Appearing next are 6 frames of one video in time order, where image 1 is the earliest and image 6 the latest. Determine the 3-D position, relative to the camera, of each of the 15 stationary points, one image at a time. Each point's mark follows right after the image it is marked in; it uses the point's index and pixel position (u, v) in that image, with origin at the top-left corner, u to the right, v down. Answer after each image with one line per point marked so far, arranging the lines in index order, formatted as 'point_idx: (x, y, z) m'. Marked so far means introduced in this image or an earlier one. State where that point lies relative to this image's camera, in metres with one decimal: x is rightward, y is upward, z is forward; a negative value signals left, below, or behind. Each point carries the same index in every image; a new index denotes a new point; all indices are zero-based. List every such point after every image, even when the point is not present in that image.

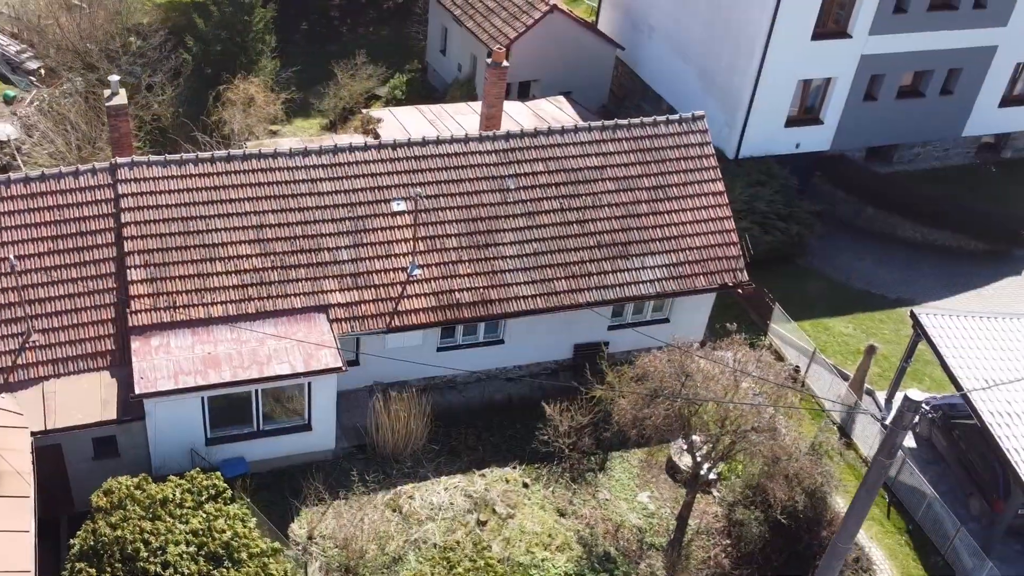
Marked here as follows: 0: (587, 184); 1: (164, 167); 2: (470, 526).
0: (+1.4, +2.0, +19.3) m
1: (-6.0, +2.0, +16.7) m
2: (-0.7, -4.0, +16.6) m
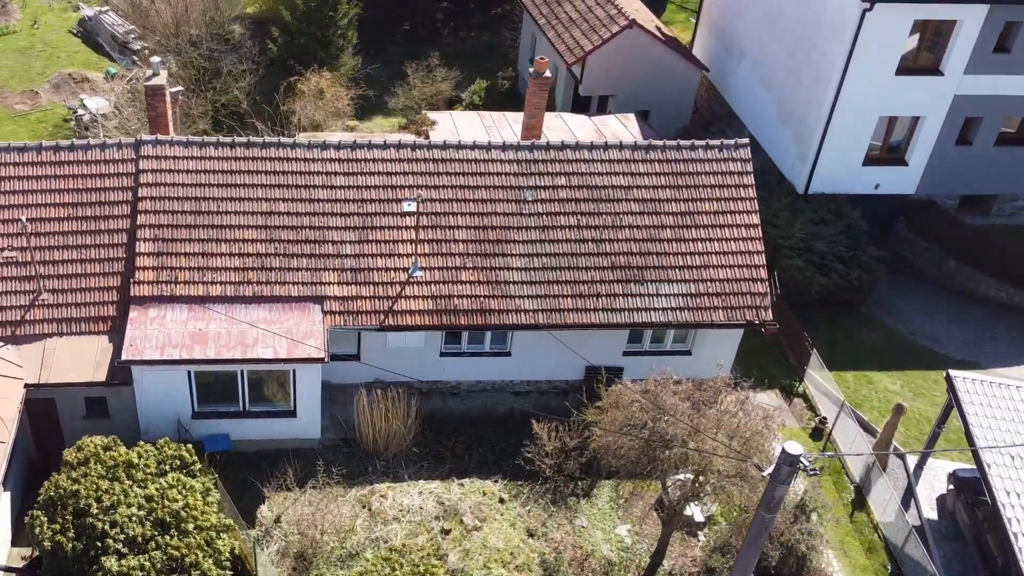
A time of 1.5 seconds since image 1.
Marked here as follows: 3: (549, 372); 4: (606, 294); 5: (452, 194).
0: (+1.8, +1.6, +18.9) m
1: (-5.8, +2.5, +17.5) m
2: (-1.3, -4.1, +16.5) m
3: (+0.7, -1.7, +19.7) m
4: (+1.7, -0.1, +18.3) m
5: (-1.1, +1.7, +18.3) m
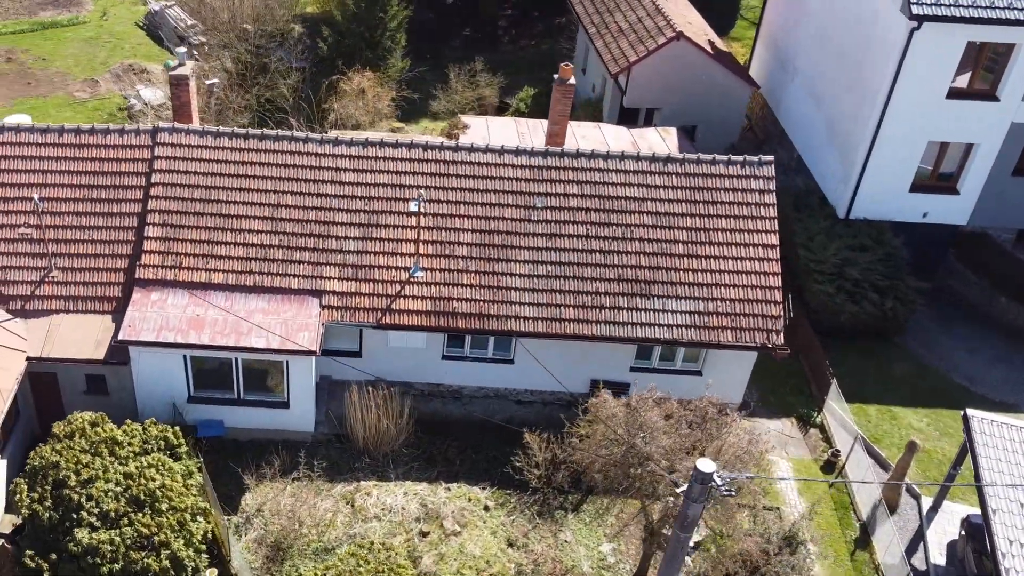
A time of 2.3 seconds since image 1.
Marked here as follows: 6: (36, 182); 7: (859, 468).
0: (+2.0, +1.4, +18.5) m
1: (-5.7, +2.7, +17.8) m
2: (-1.7, -4.1, +16.4) m
3: (+0.8, -1.9, +19.4) m
4: (+1.8, -0.3, +18.0) m
5: (-1.0, +1.7, +18.2) m
6: (-8.3, +1.9, +17.3) m
7: (+6.5, -3.4, +18.5) m
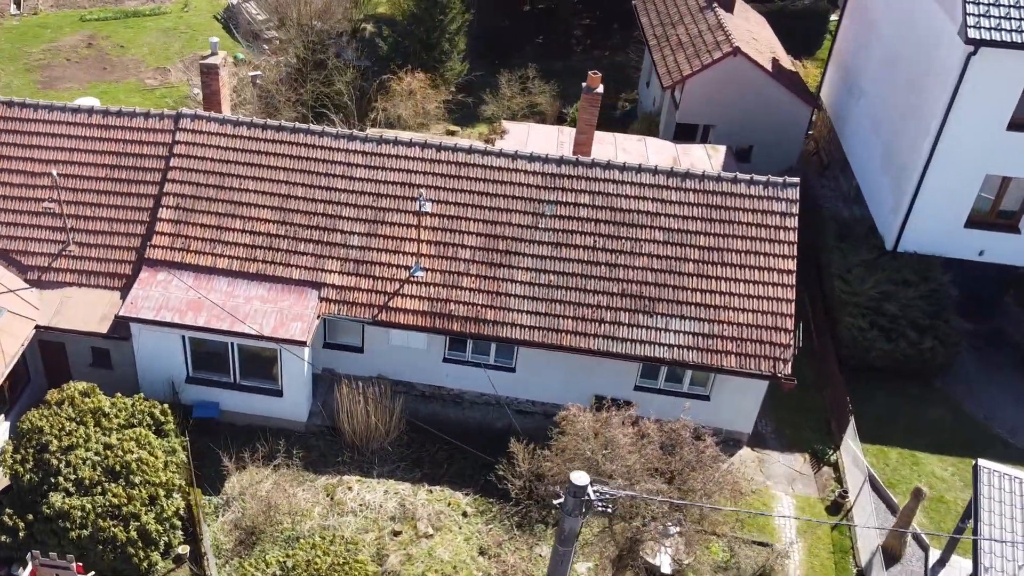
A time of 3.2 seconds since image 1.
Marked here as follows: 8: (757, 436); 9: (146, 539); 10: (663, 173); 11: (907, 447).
0: (+2.2, +1.1, +18.1) m
1: (-5.4, +3.0, +18.3) m
2: (-2.2, -4.0, +16.4) m
3: (+0.8, -2.1, +19.1) m
4: (+1.7, -0.6, +17.6) m
5: (-0.8, +1.6, +18.1) m
6: (-8.2, +2.4, +18.0) m
7: (+6.2, -4.0, +17.5) m
8: (+4.9, -3.0, +19.8) m
9: (-5.6, -3.9, +15.2) m
10: (+2.8, +2.1, +18.6) m
11: (+7.8, -3.2, +19.6) m
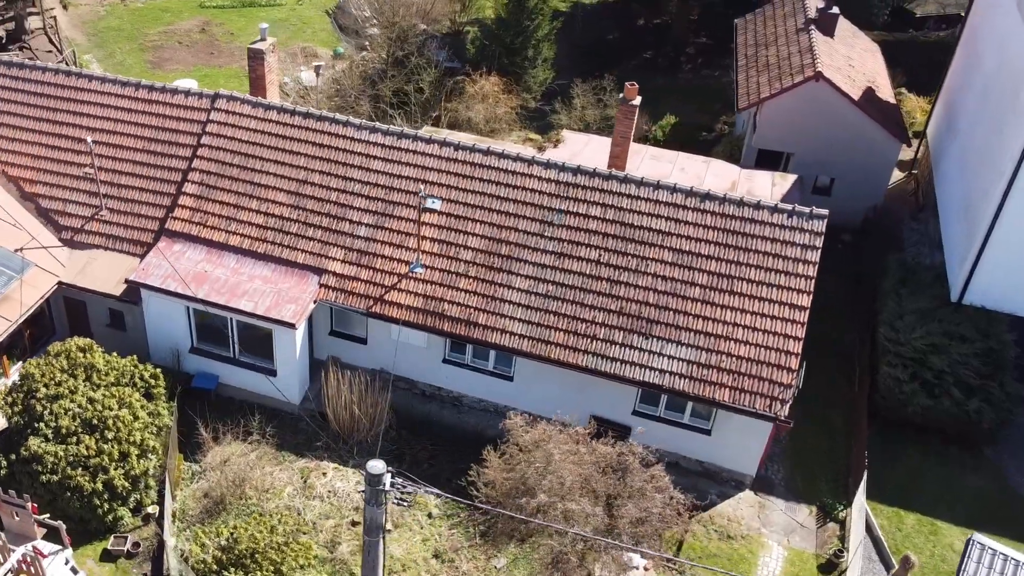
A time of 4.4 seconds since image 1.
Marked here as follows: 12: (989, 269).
0: (+2.3, +0.7, +17.5) m
1: (-5.0, +3.4, +18.9) m
2: (-2.8, -3.9, +16.5) m
3: (+0.7, -2.3, +18.6) m
4: (+1.5, -0.9, +17.0) m
5: (-0.6, +1.6, +18.0) m
6: (-7.8, +3.1, +19.1) m
7: (+5.6, -4.7, +16.1) m
8: (+4.7, -3.6, +18.6) m
9: (-6.4, -3.3, +15.8) m
10: (+3.1, +1.7, +17.8) m
11: (+7.6, -4.1, +17.9) m
12: (+9.8, +0.5, +20.2) m
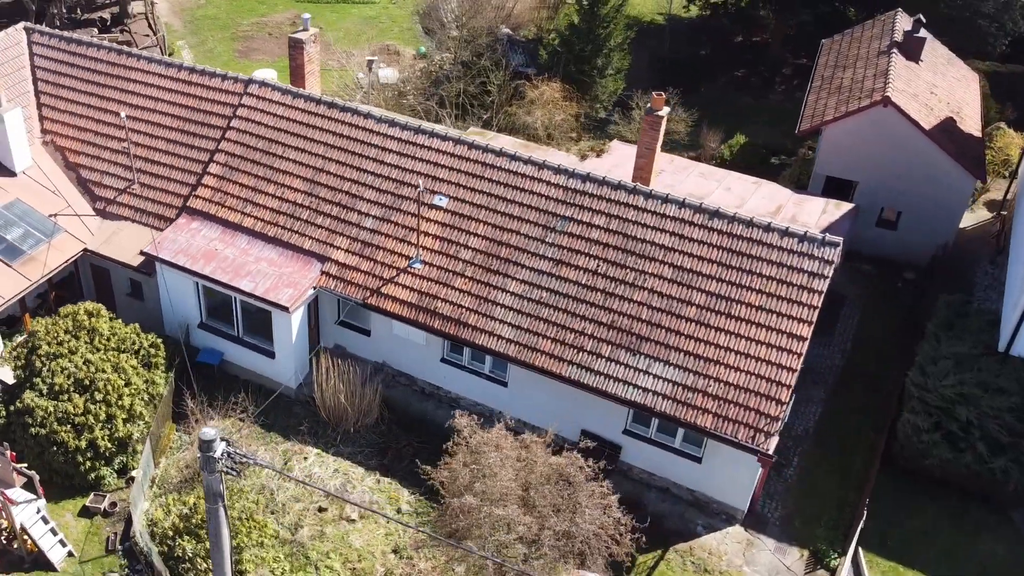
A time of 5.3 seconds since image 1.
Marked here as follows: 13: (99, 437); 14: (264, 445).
0: (+2.2, +0.5, +16.9) m
1: (-4.5, +3.8, +19.4) m
2: (-3.4, -3.7, +16.6) m
3: (+0.6, -2.4, +18.2) m
4: (+1.3, -1.1, +16.5) m
5: (-0.5, +1.6, +17.8) m
6: (-7.3, +3.7, +20.0) m
7: (+4.8, -5.2, +15.1) m
8: (+4.4, -4.1, +17.6) m
9: (-7.0, -2.8, +16.5) m
10: (+3.1, +1.4, +17.1) m
11: (+7.1, -4.8, +16.5) m
12: (+10.0, -0.5, +18.6) m
13: (-6.9, -2.5, +16.3) m
14: (-4.5, -2.8, +17.7) m
